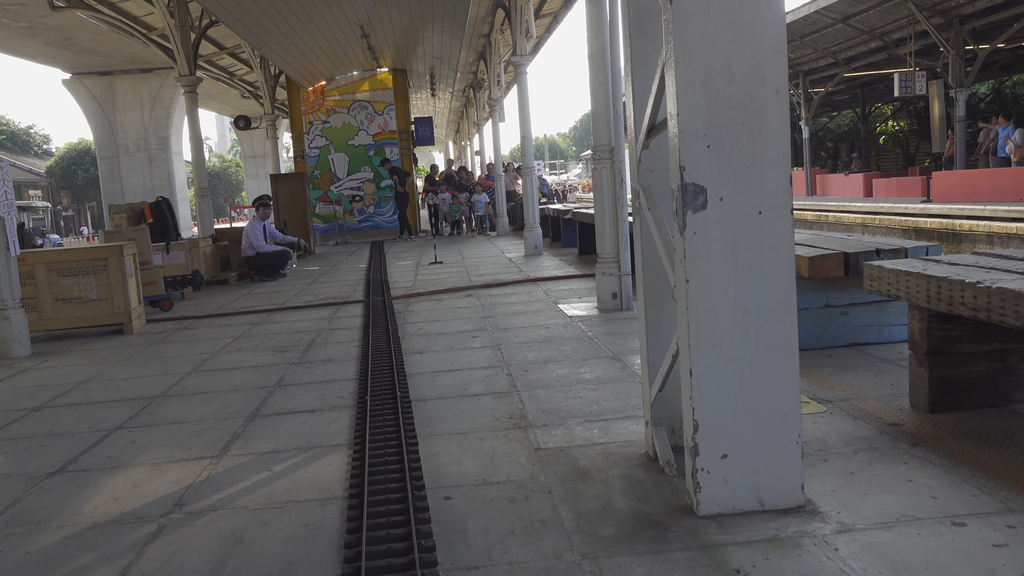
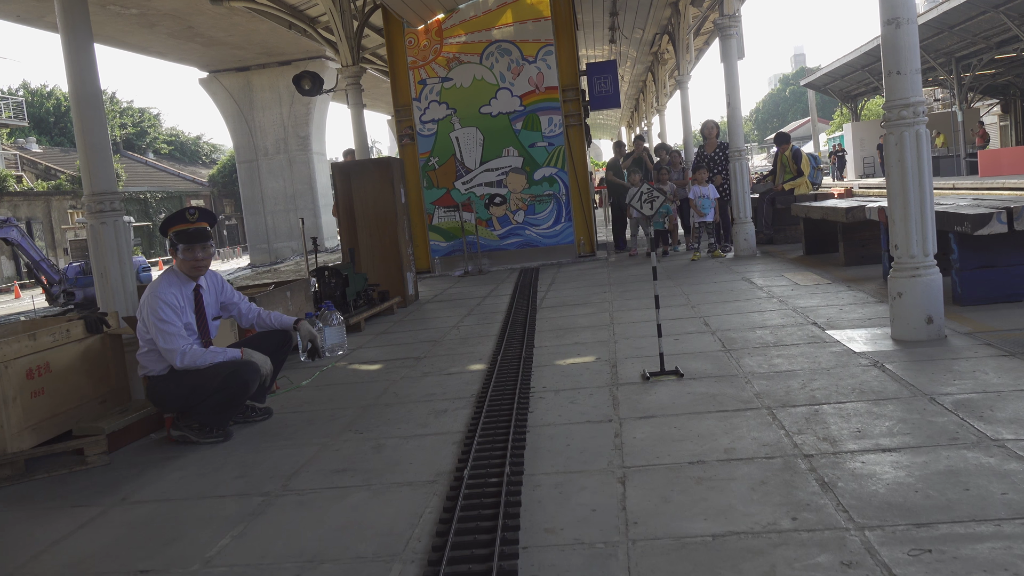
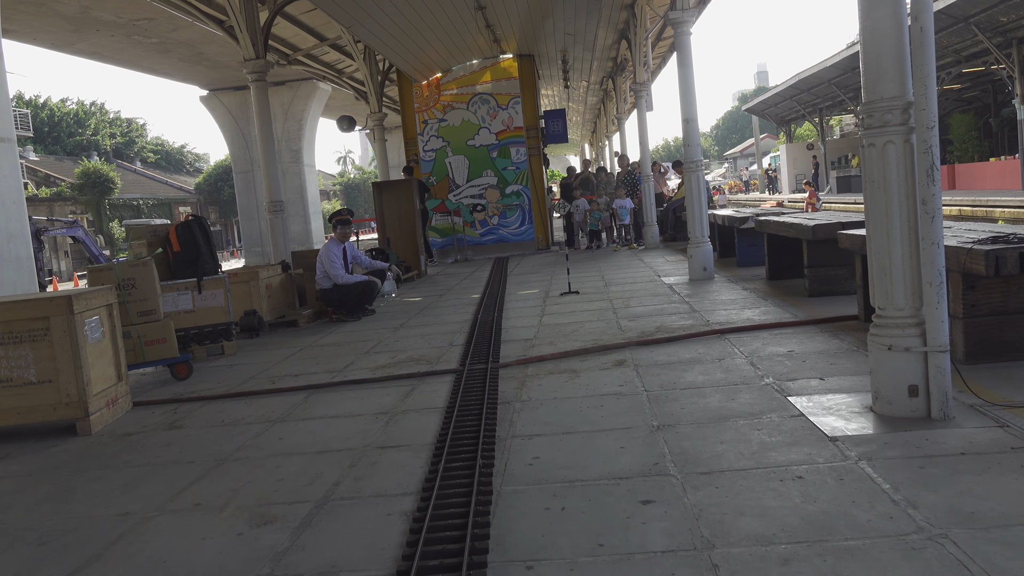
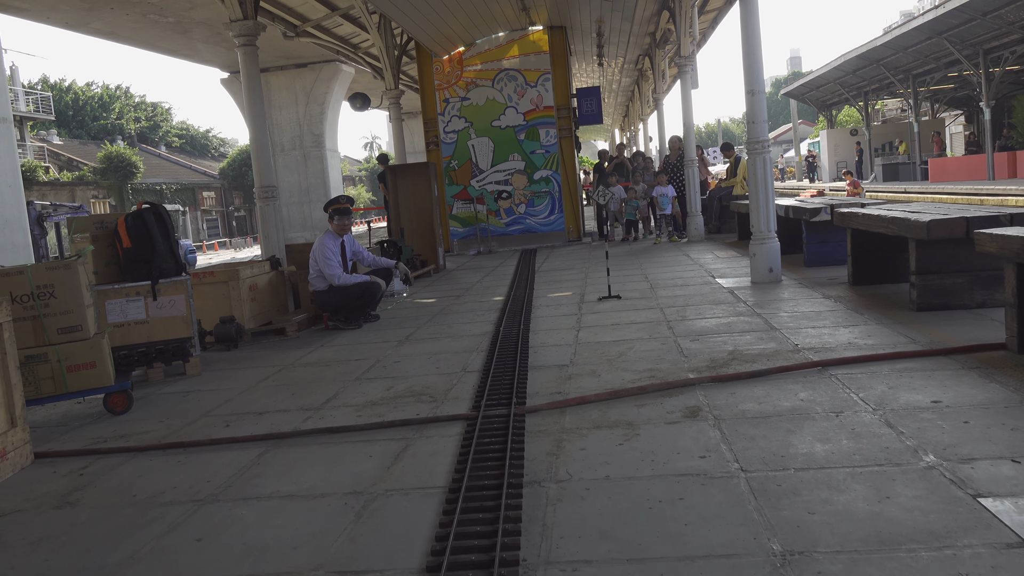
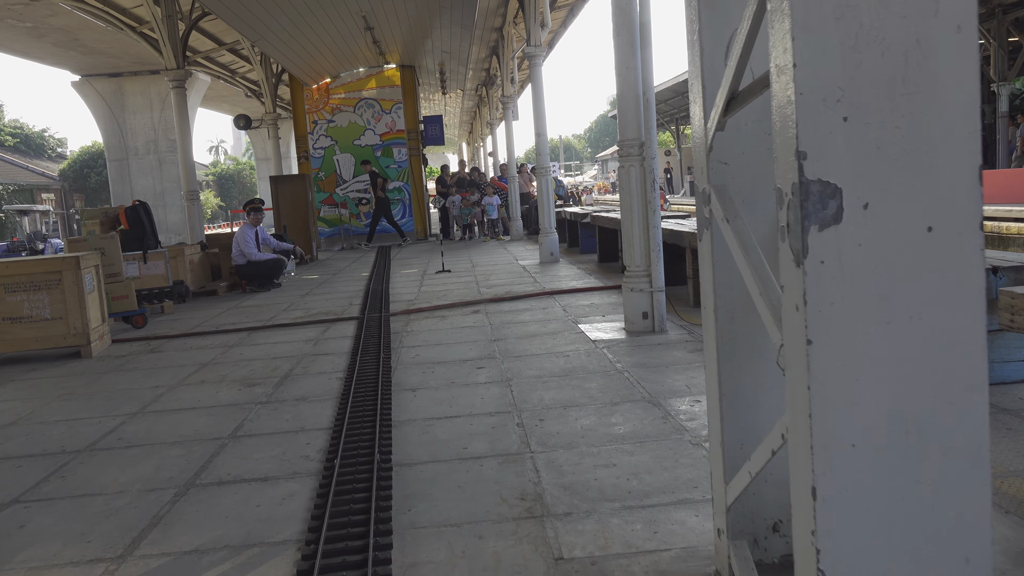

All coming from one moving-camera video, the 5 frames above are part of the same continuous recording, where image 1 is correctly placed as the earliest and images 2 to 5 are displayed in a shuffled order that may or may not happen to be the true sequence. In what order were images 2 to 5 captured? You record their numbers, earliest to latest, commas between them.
5, 3, 4, 2
